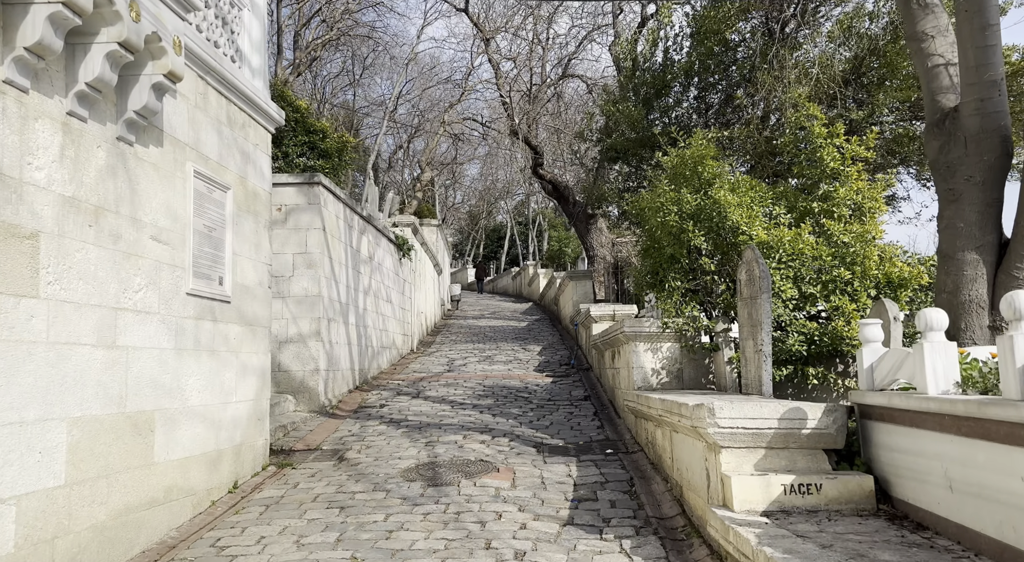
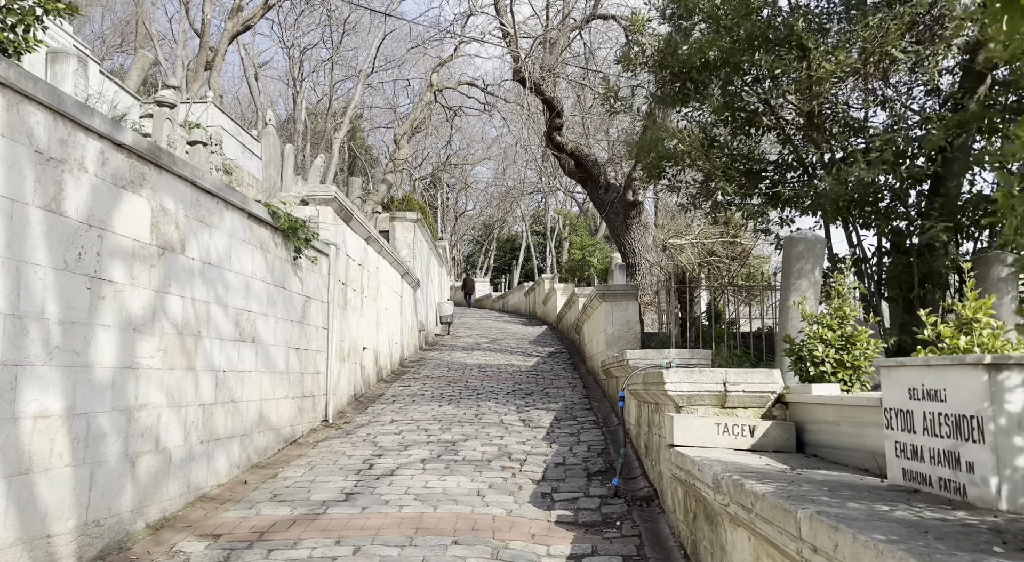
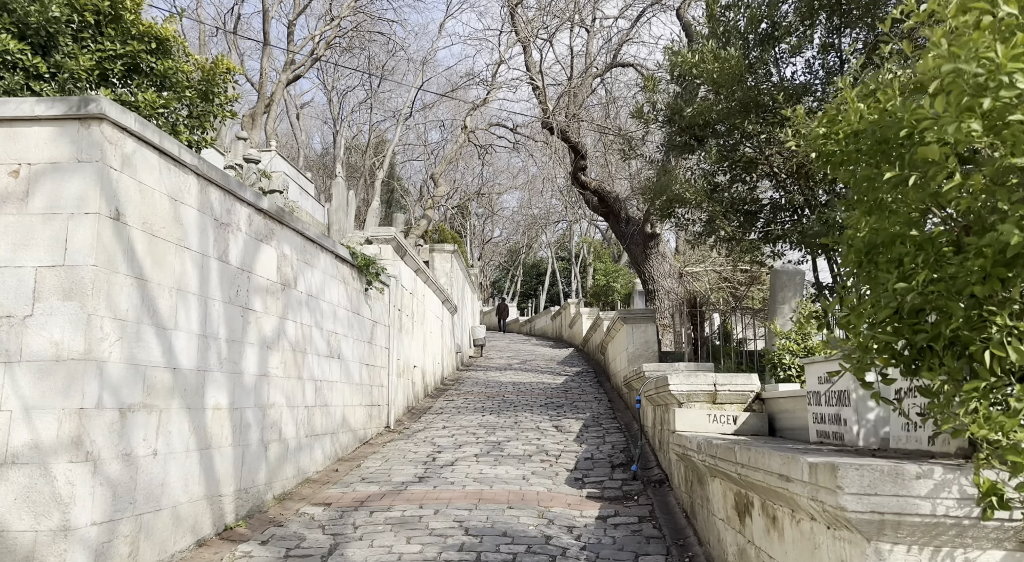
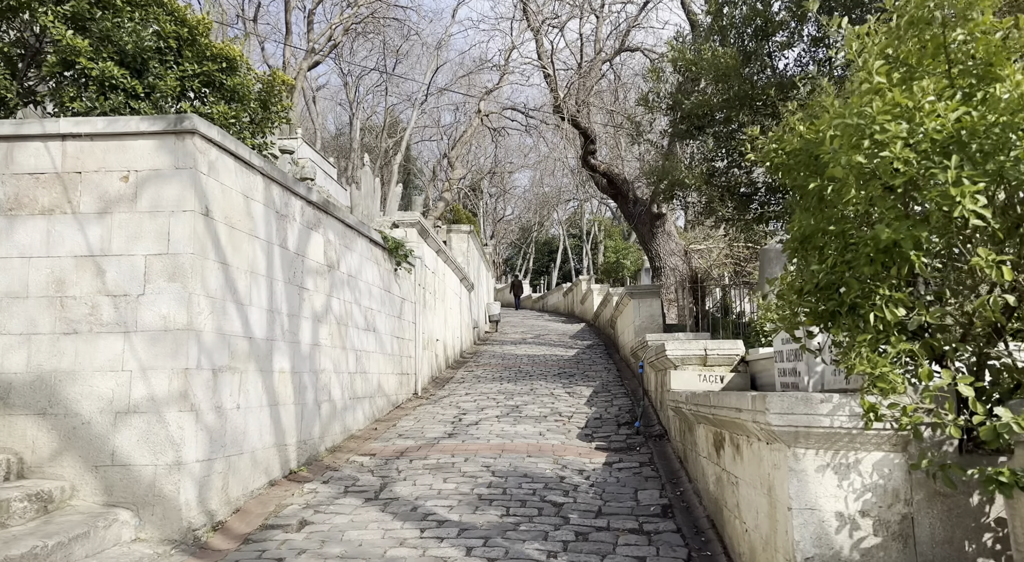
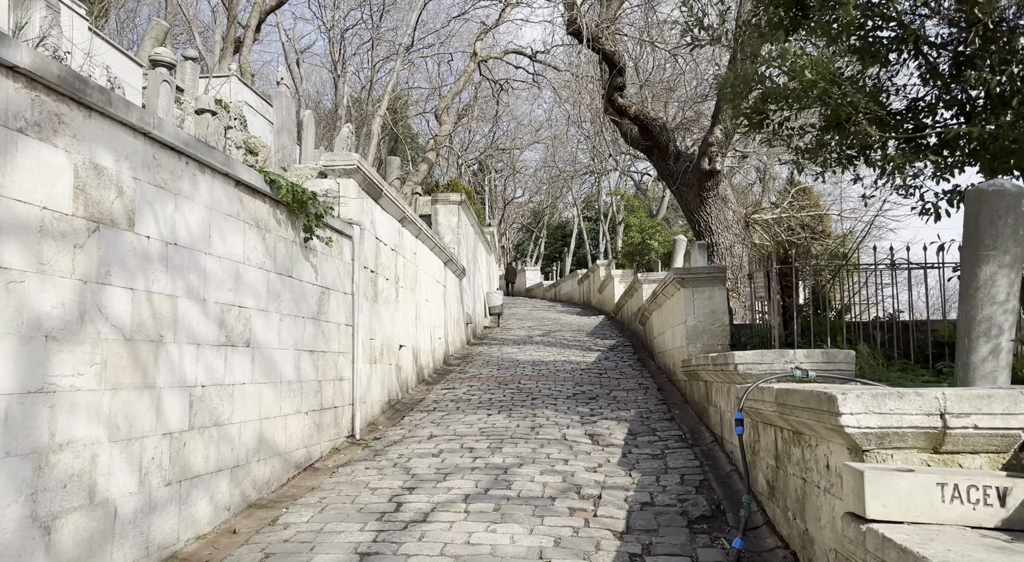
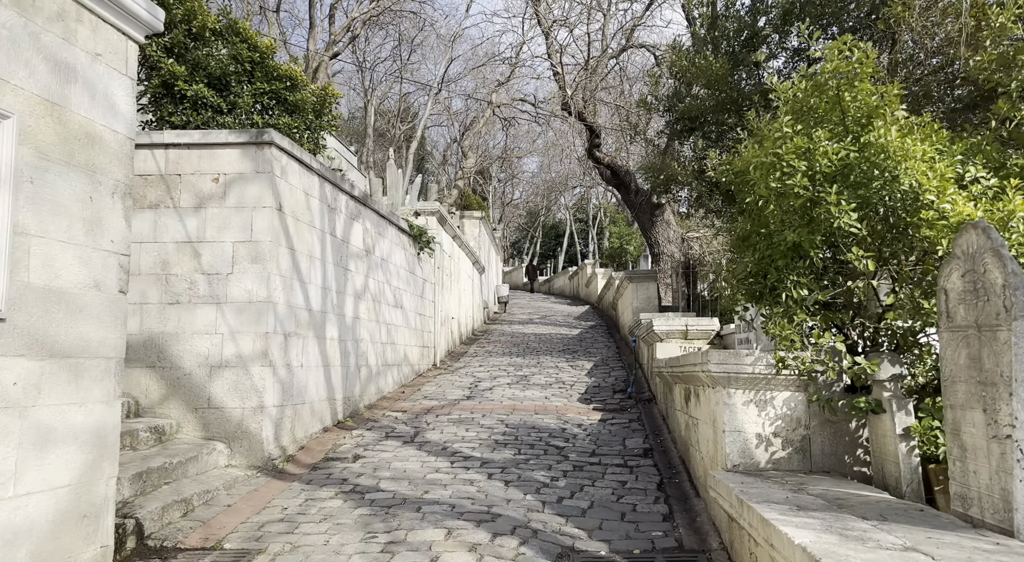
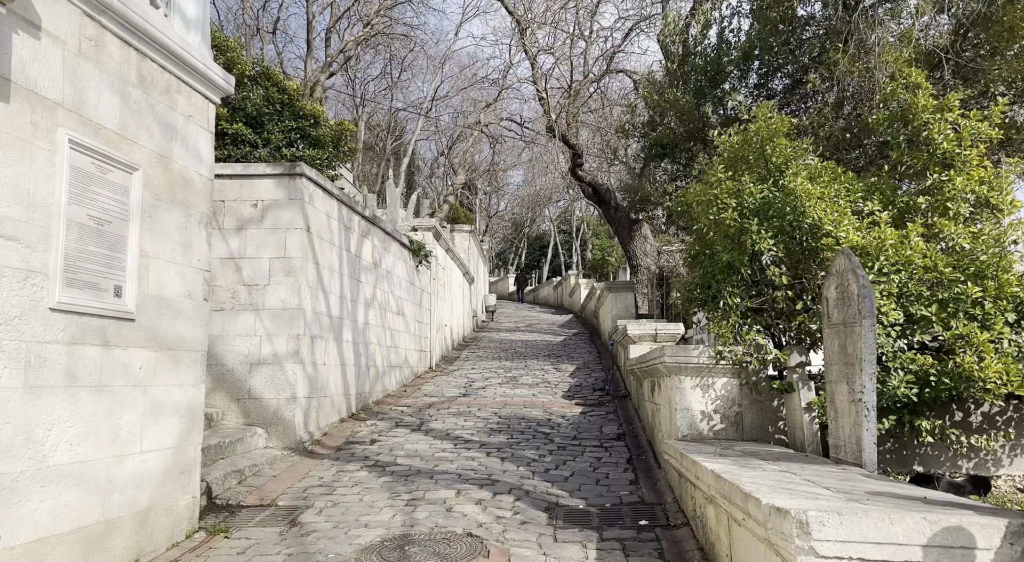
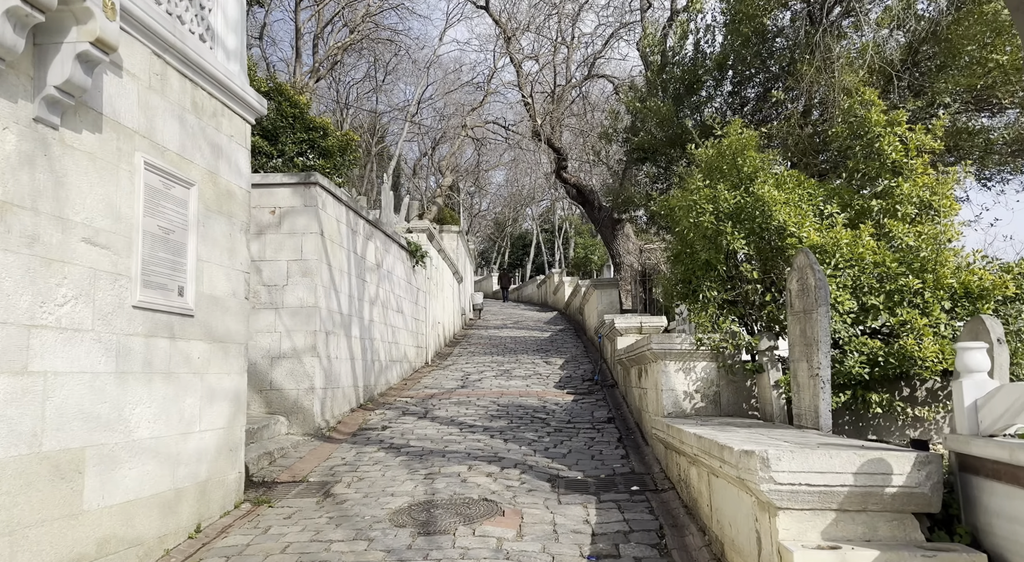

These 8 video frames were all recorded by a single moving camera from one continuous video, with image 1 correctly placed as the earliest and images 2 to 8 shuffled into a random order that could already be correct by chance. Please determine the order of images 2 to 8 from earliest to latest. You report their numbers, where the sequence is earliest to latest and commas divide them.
8, 7, 6, 4, 3, 2, 5
